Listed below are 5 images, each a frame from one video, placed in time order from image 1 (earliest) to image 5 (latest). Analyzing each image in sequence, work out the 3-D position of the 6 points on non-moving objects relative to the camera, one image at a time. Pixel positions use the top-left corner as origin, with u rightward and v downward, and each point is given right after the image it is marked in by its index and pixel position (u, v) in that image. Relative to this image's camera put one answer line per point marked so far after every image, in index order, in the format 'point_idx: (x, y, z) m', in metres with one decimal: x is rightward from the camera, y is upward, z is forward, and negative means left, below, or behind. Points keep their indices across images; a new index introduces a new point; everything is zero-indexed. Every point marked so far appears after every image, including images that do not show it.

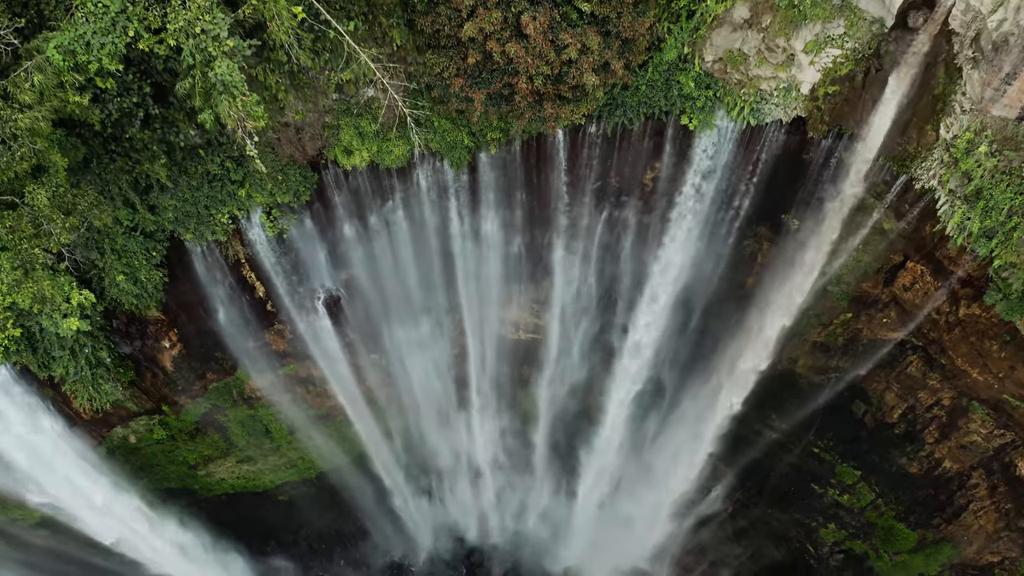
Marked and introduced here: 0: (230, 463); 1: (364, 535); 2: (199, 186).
0: (-6.1, -3.9, +12.8) m
1: (-3.7, -6.2, +14.5) m
2: (-4.6, +1.5, +8.6) m
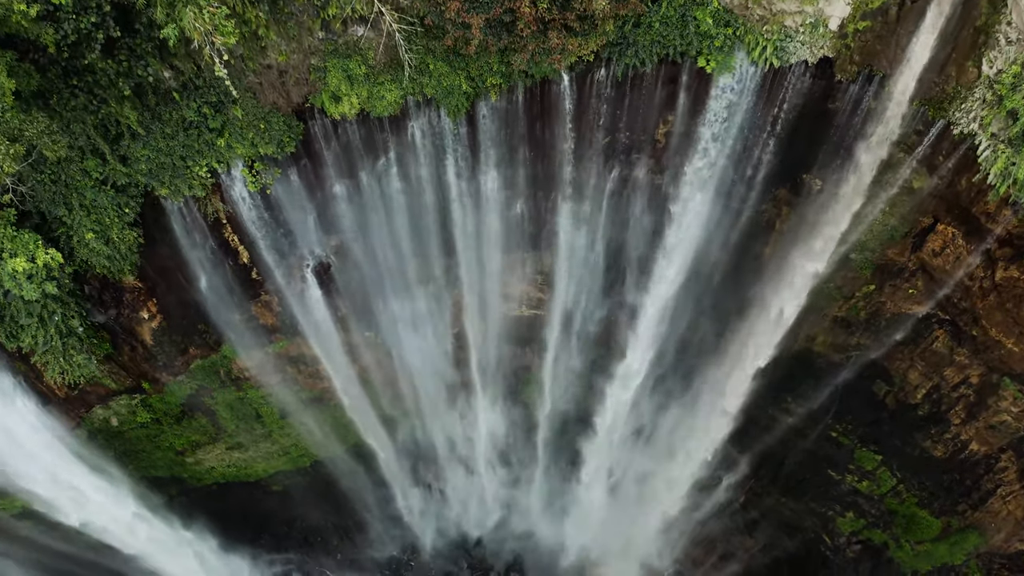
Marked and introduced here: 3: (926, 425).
0: (-6.0, -3.4, +12.1) m
1: (-3.6, -5.7, +13.9) m
2: (-4.6, +2.1, +7.9) m
3: (+7.3, -2.4, +10.3) m
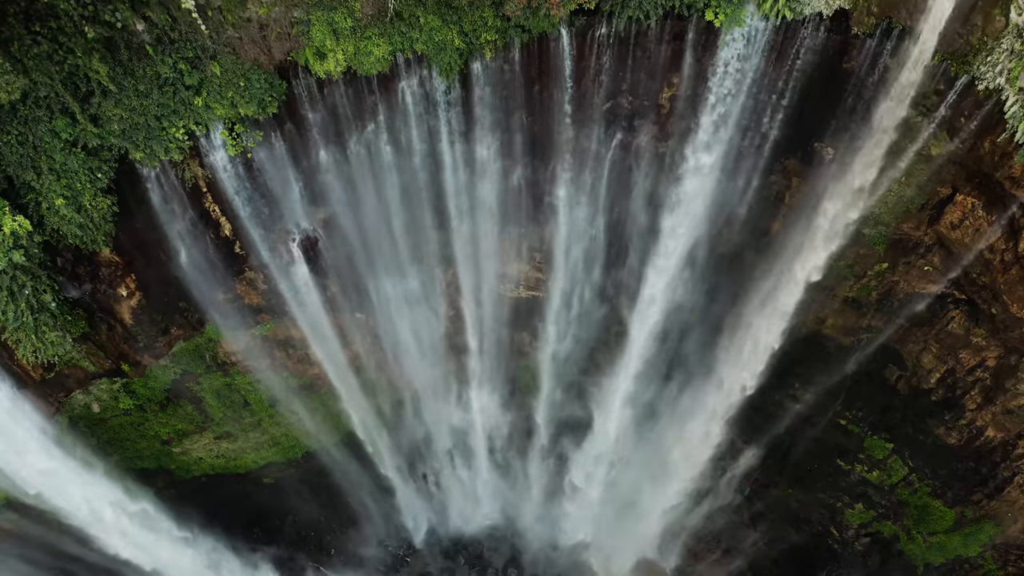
0: (-6.1, -3.0, +11.6) m
1: (-3.7, -5.3, +13.4) m
2: (-4.7, +2.5, +7.5) m
3: (+7.2, -2.0, +9.8) m
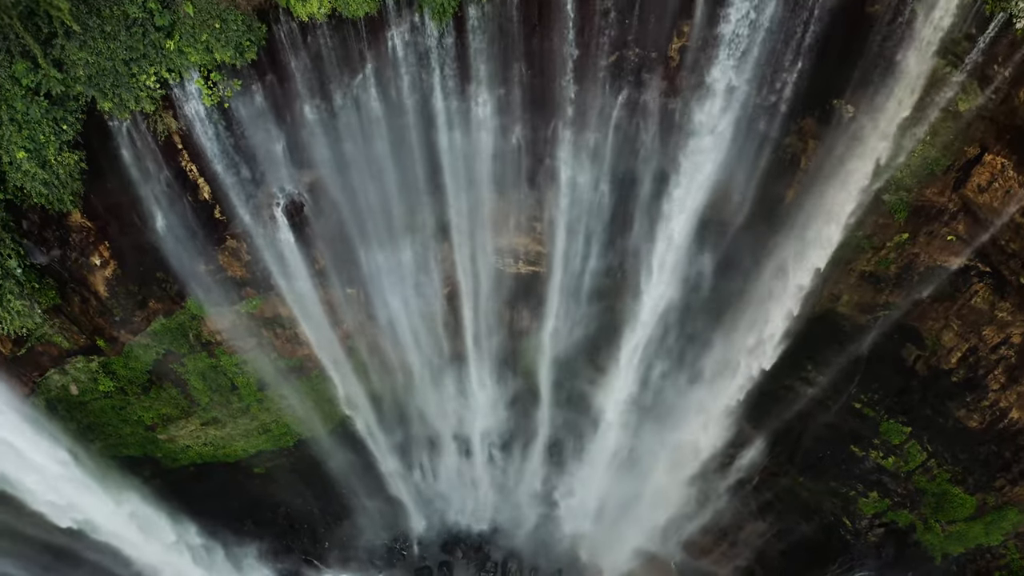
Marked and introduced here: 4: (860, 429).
0: (-6.1, -2.5, +11.0) m
1: (-3.7, -4.8, +12.8) m
2: (-4.7, +3.0, +6.9) m
3: (+7.2, -1.5, +9.2) m
4: (+6.2, -2.4, +10.3) m
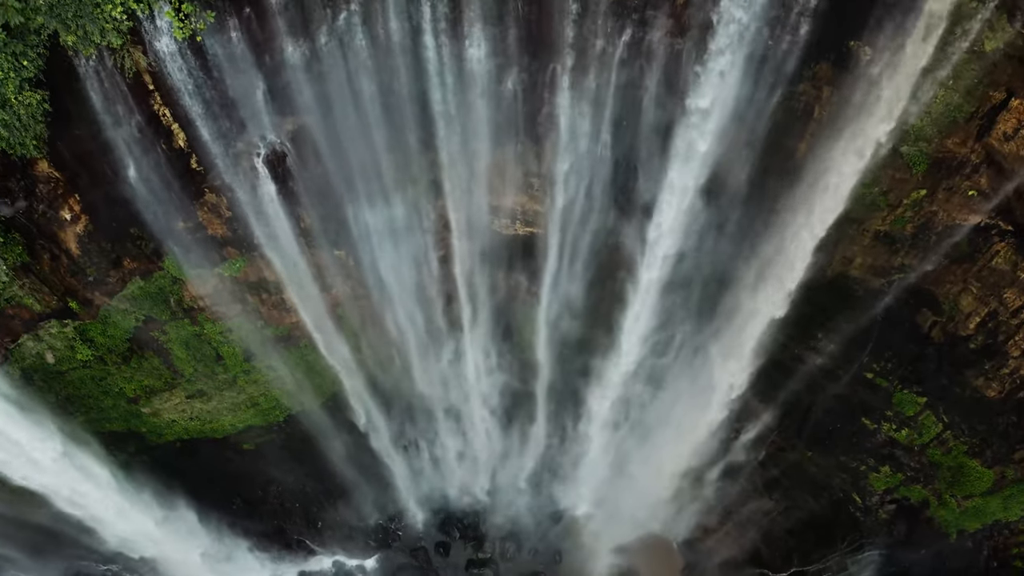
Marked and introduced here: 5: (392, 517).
0: (-6.2, -1.9, +10.6) m
1: (-3.7, -4.2, +12.3) m
2: (-4.7, +3.6, +6.3) m
3: (+7.1, -0.9, +8.7) m
4: (+6.2, -1.7, +9.8) m
5: (-2.5, -4.6, +12.3) m
